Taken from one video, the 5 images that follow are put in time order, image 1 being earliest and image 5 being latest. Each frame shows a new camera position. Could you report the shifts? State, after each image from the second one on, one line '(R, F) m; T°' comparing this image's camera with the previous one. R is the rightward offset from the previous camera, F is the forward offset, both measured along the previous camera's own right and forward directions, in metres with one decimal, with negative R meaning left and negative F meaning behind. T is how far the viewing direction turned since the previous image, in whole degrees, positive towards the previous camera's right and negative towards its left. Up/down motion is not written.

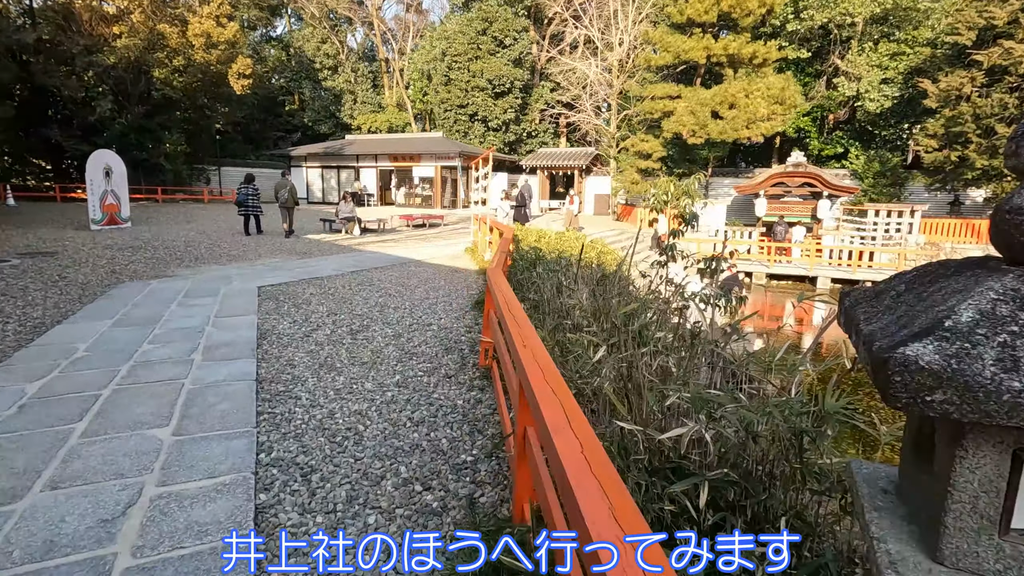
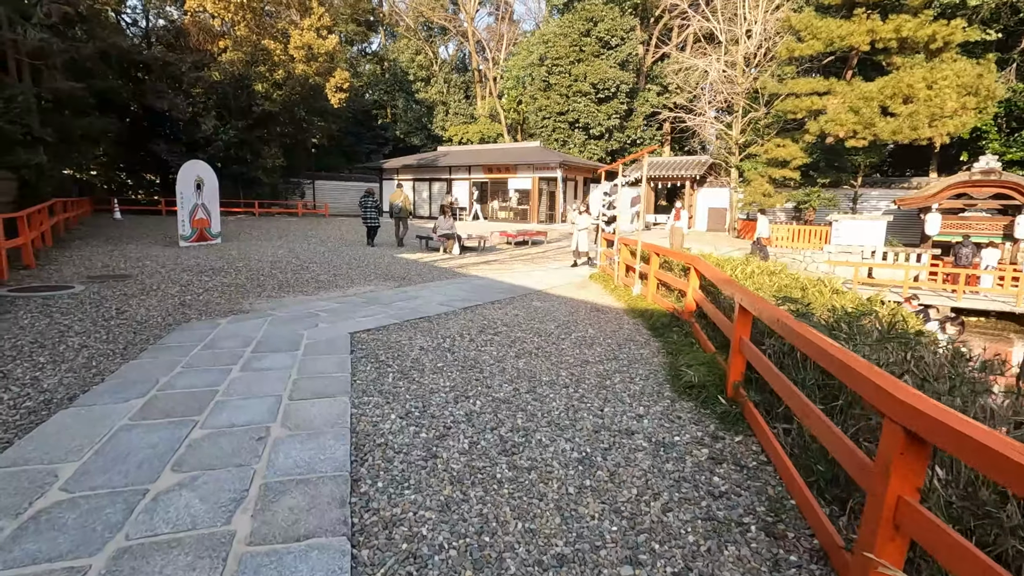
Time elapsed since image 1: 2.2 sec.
(-1.0, +1.9) m; -8°
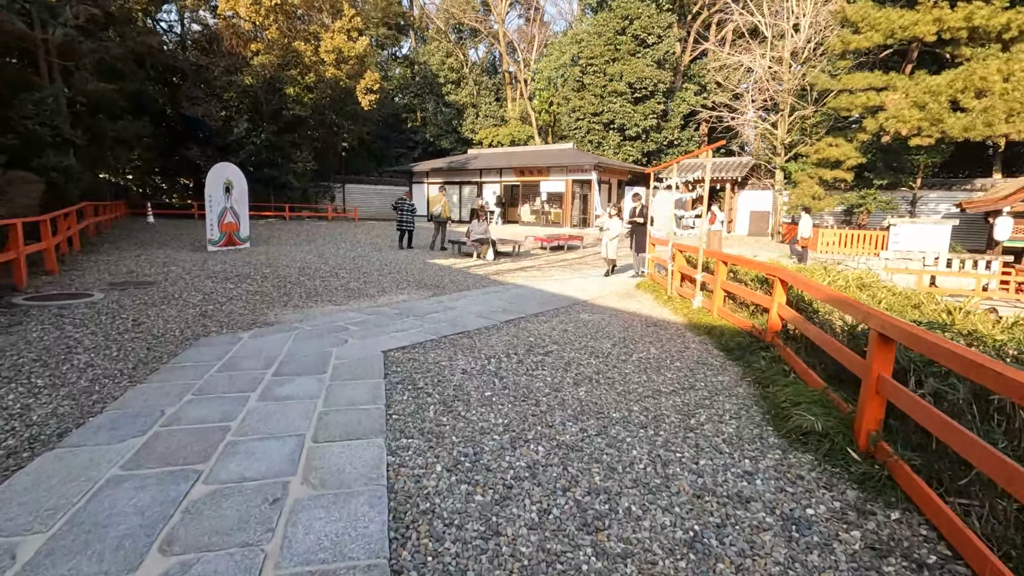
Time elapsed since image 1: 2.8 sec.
(-0.2, +0.6) m; -3°
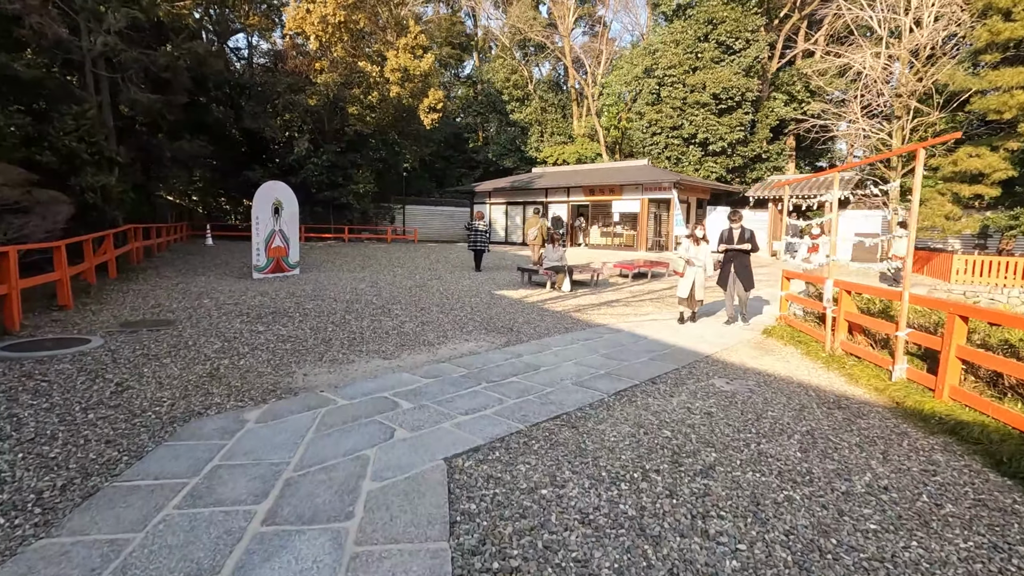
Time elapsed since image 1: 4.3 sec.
(-0.4, +1.6) m; -6°
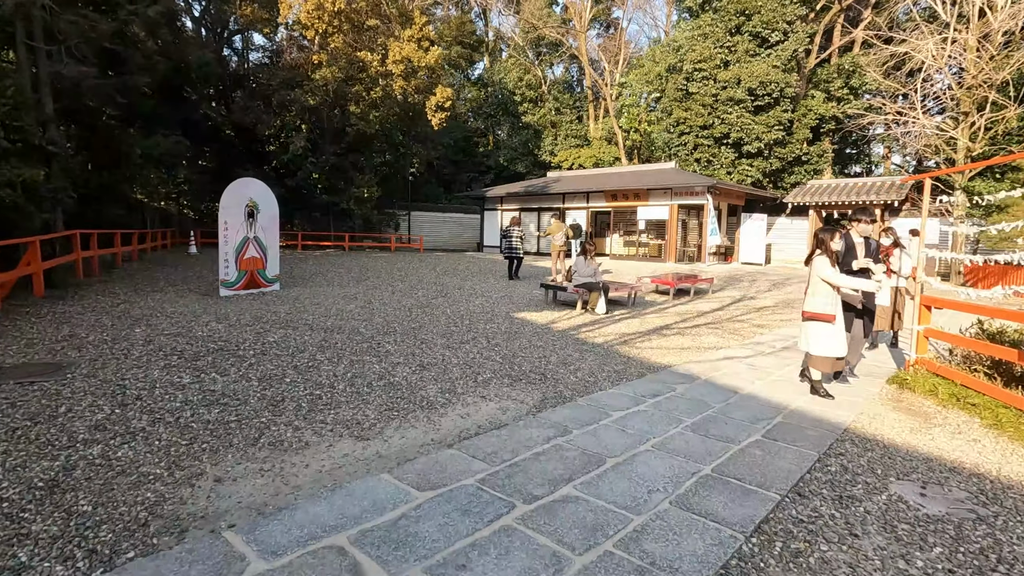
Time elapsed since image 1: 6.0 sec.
(-0.2, +1.7) m; -1°
